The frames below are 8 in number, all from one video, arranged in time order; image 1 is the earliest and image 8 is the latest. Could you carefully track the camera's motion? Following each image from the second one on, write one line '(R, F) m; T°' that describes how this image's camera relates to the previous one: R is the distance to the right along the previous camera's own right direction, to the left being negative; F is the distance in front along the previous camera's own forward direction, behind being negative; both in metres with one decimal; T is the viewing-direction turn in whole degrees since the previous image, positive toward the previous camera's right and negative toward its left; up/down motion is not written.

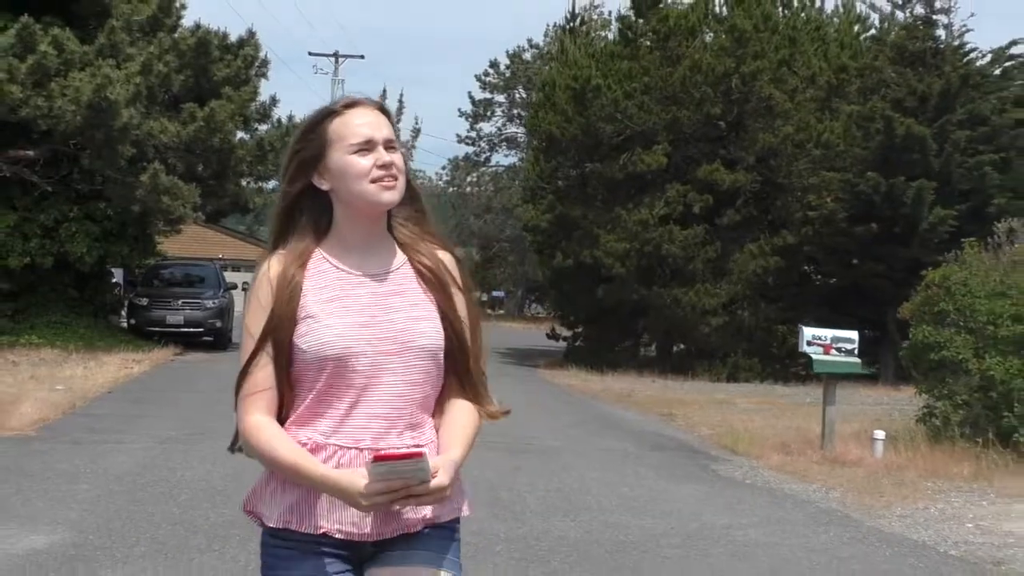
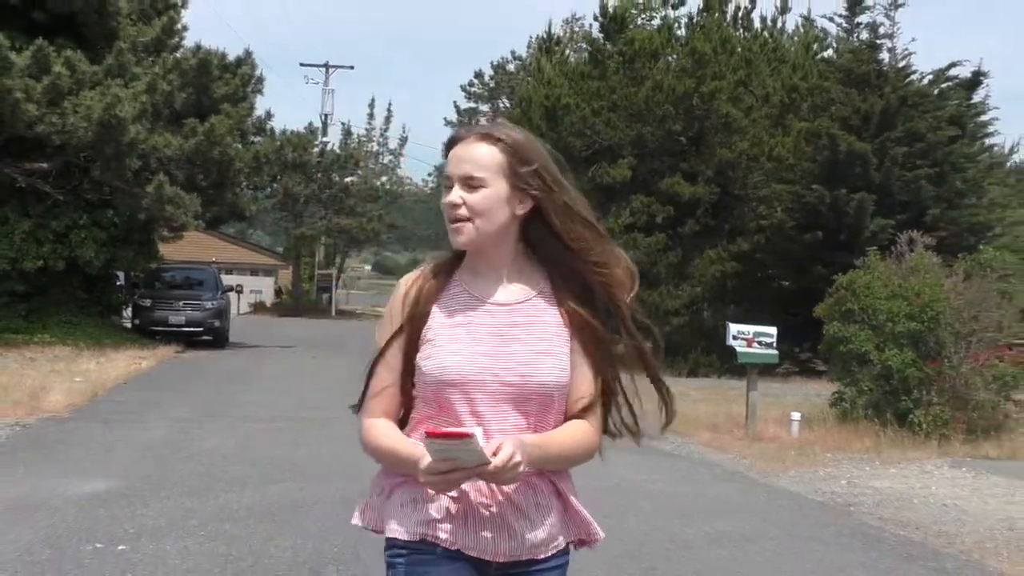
(+0.2, -2.1) m; 0°
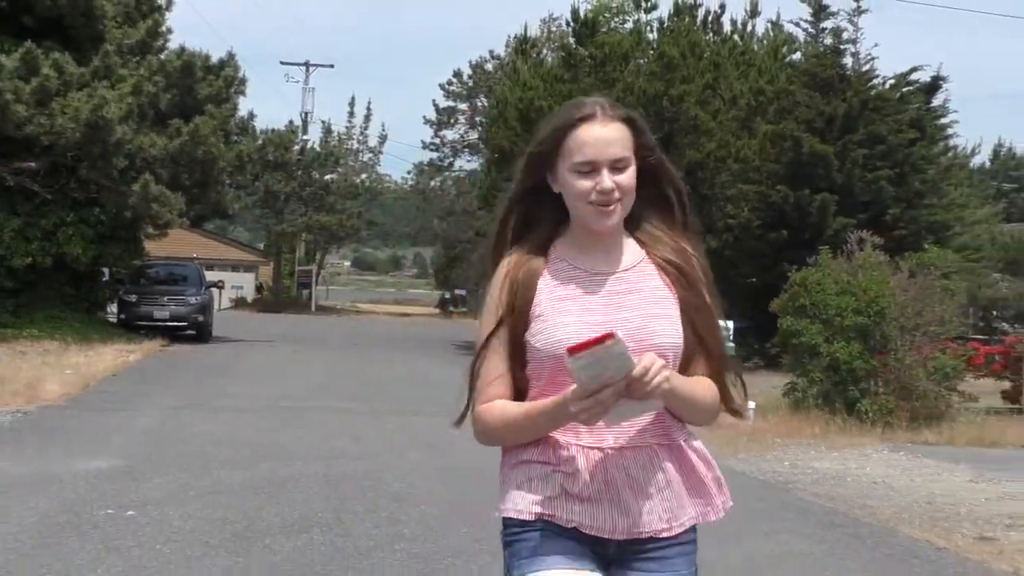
(+0.1, -0.9) m; +1°
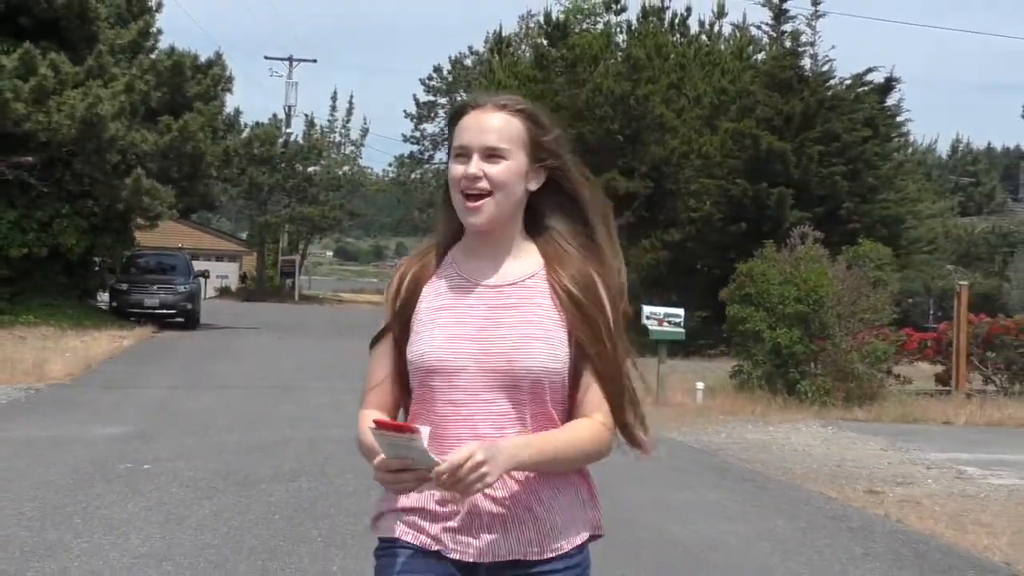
(+0.1, -1.4) m; +1°
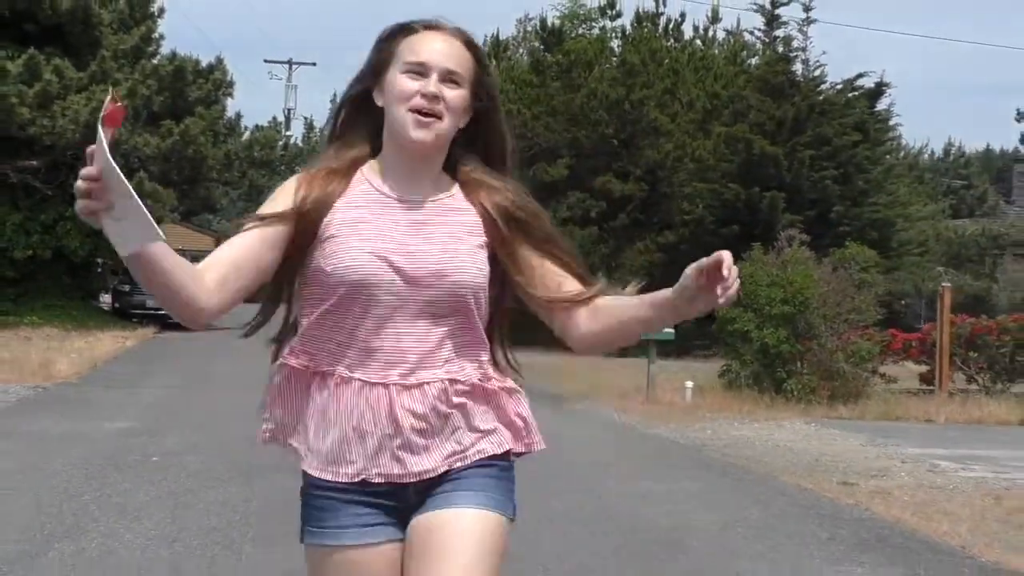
(+0.1, -0.5) m; 0°
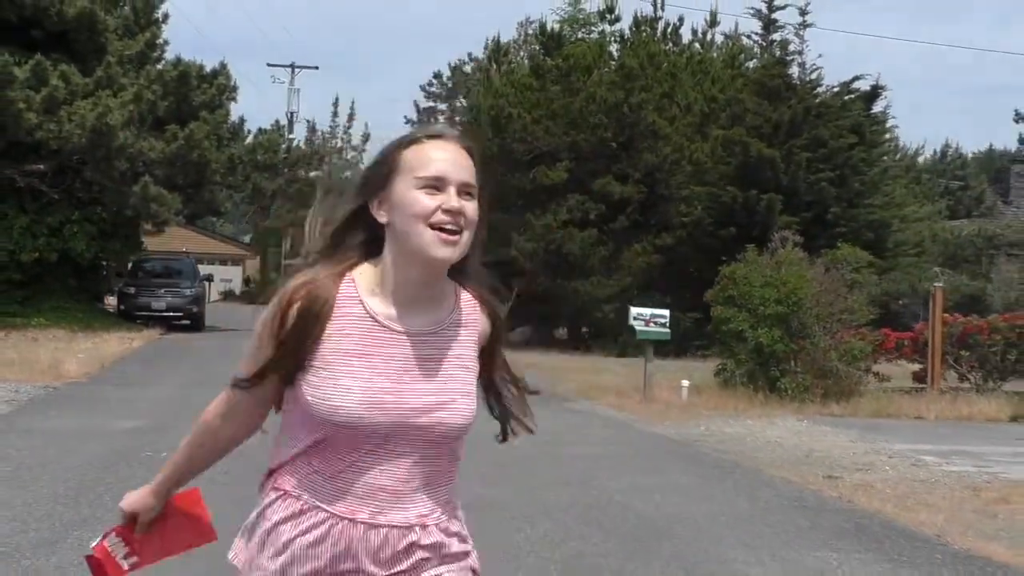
(0.0, -0.4) m; 0°
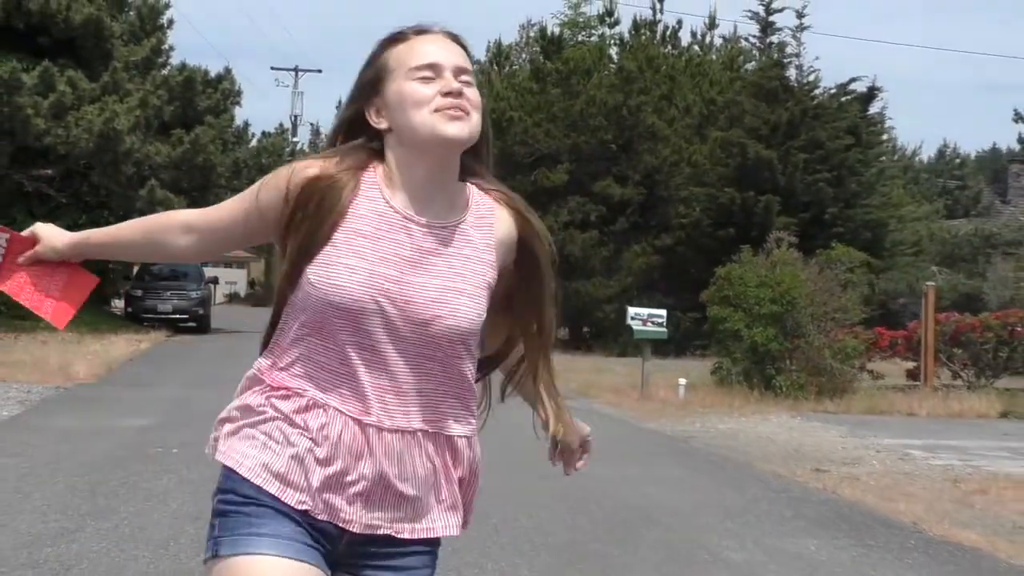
(+0.1, -0.4) m; 0°
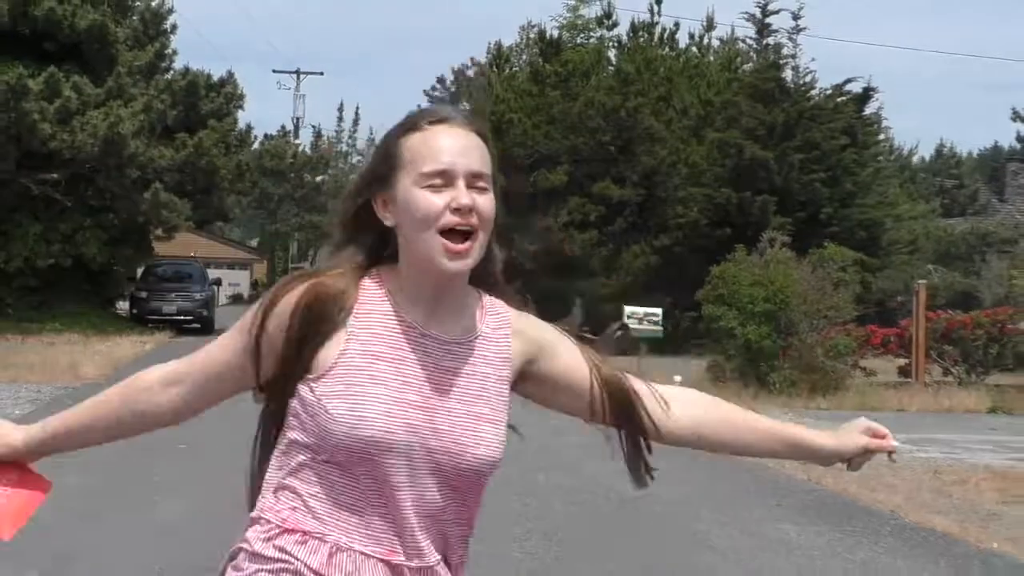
(+0.1, -0.4) m; 0°
